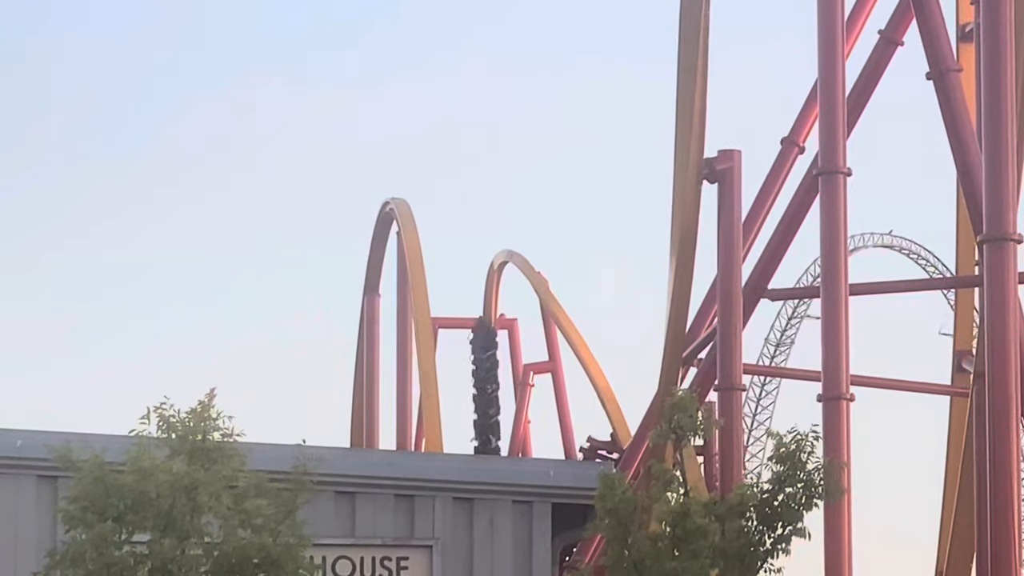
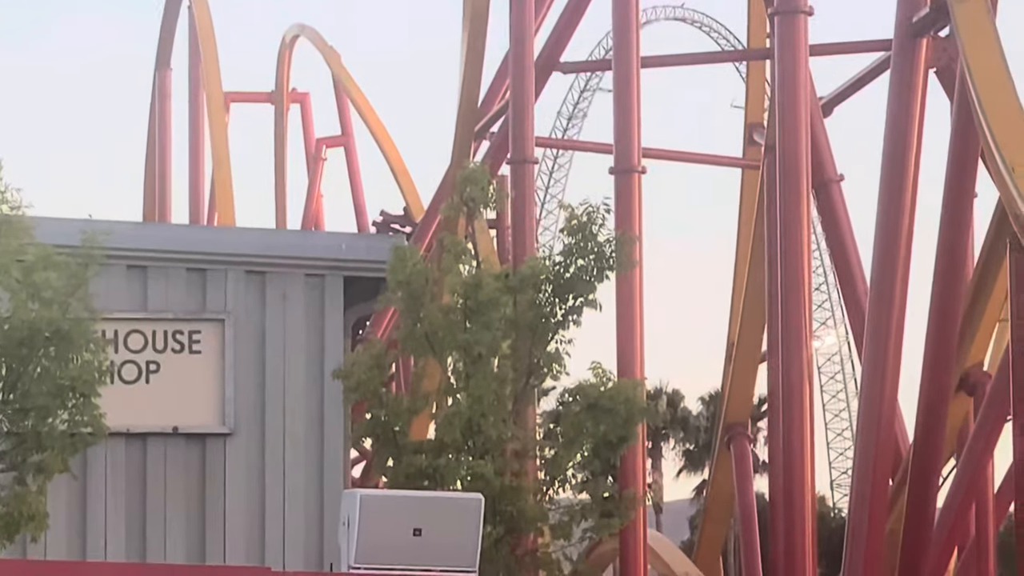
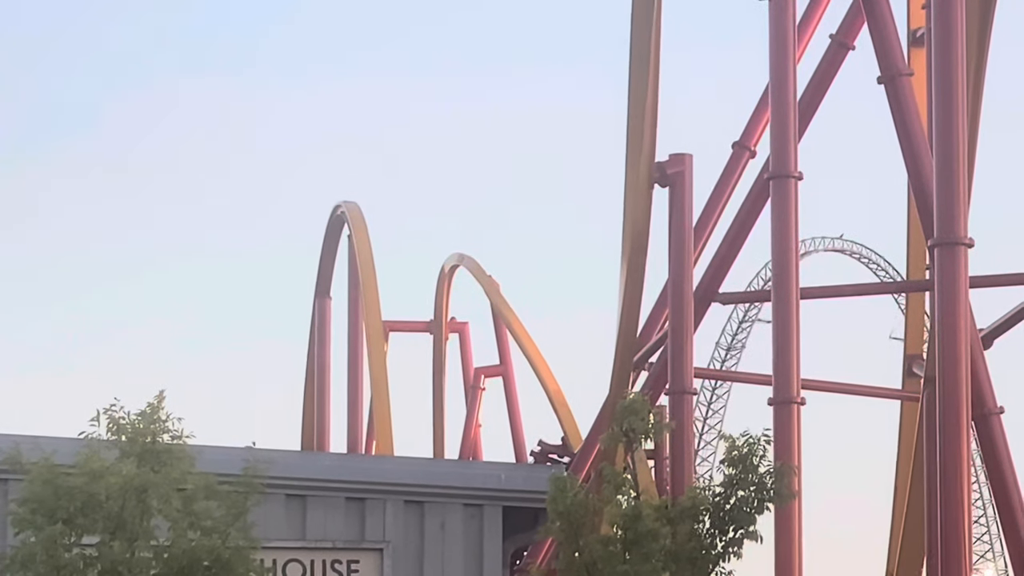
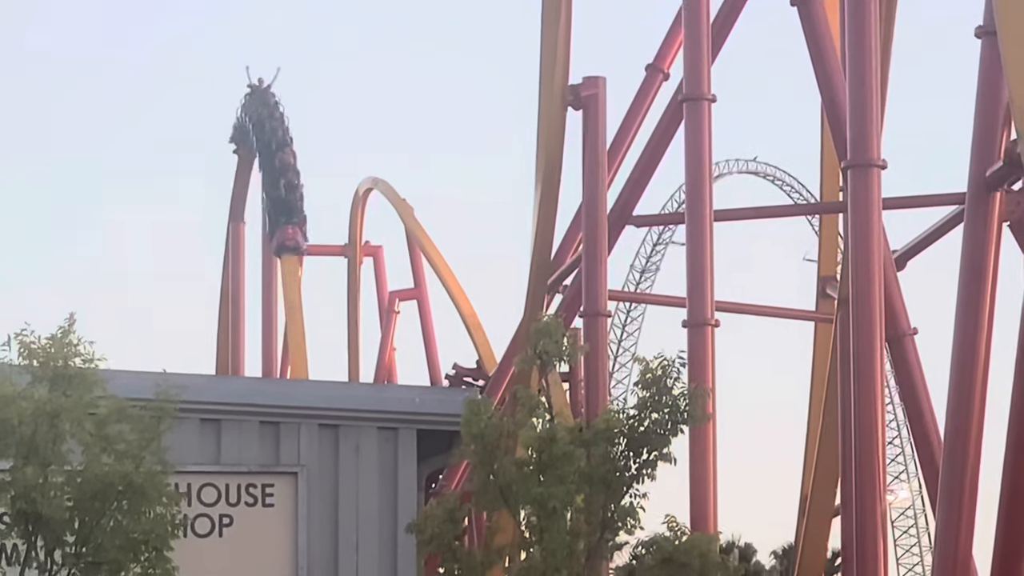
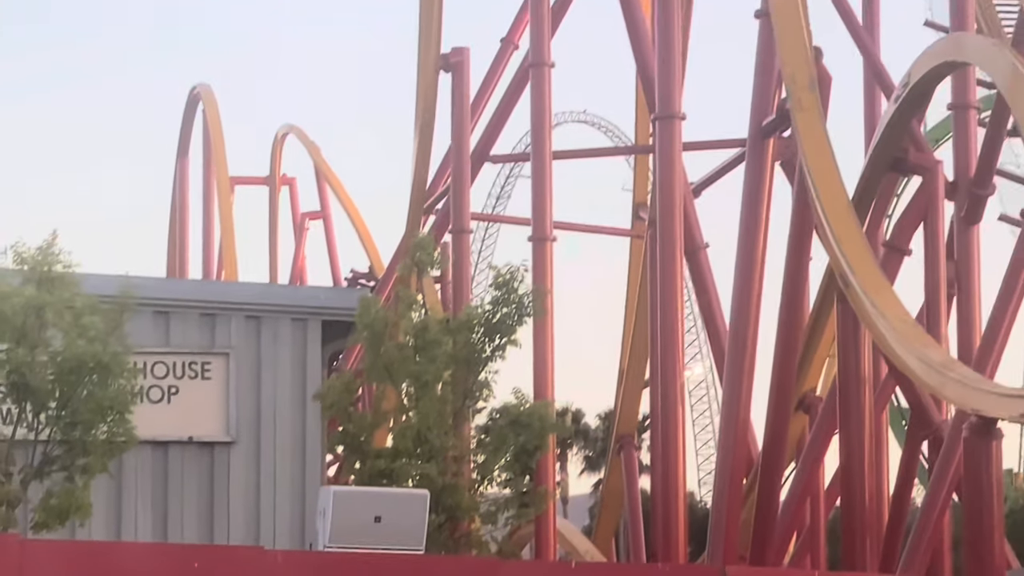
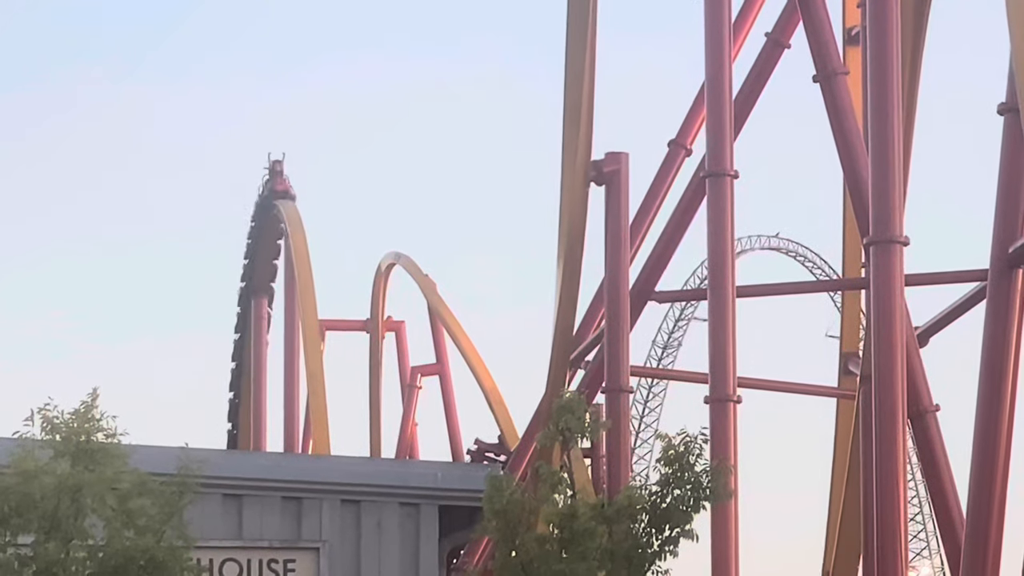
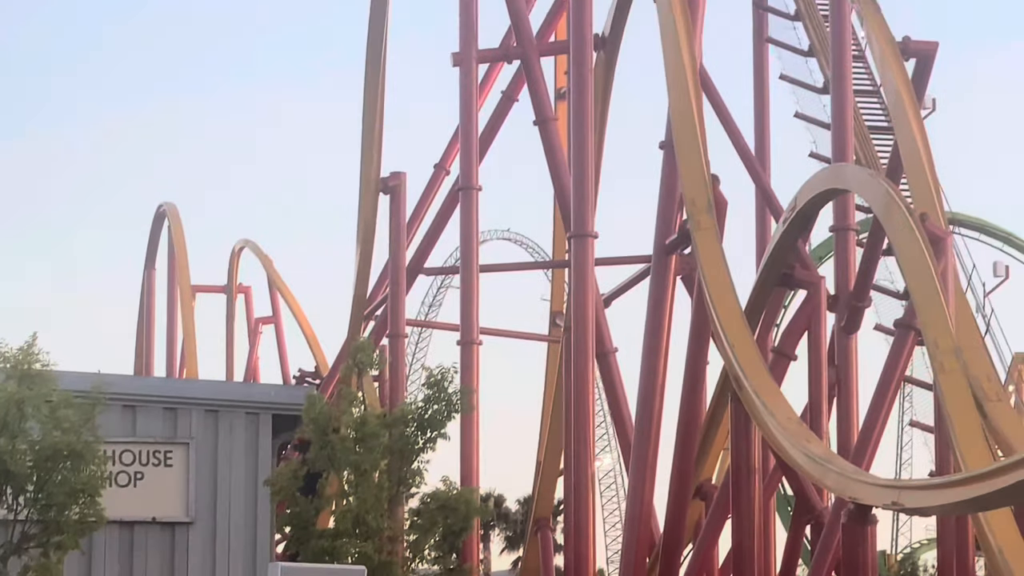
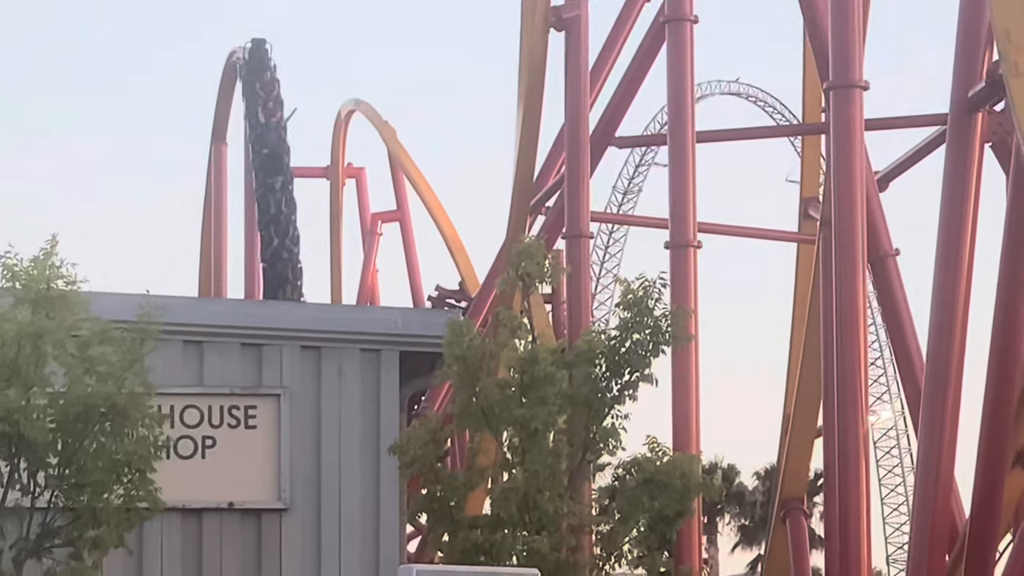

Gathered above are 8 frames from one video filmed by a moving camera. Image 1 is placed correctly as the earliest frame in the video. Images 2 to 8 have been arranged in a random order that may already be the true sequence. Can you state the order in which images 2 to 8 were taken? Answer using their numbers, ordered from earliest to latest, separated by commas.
3, 6, 4, 8, 2, 5, 7
